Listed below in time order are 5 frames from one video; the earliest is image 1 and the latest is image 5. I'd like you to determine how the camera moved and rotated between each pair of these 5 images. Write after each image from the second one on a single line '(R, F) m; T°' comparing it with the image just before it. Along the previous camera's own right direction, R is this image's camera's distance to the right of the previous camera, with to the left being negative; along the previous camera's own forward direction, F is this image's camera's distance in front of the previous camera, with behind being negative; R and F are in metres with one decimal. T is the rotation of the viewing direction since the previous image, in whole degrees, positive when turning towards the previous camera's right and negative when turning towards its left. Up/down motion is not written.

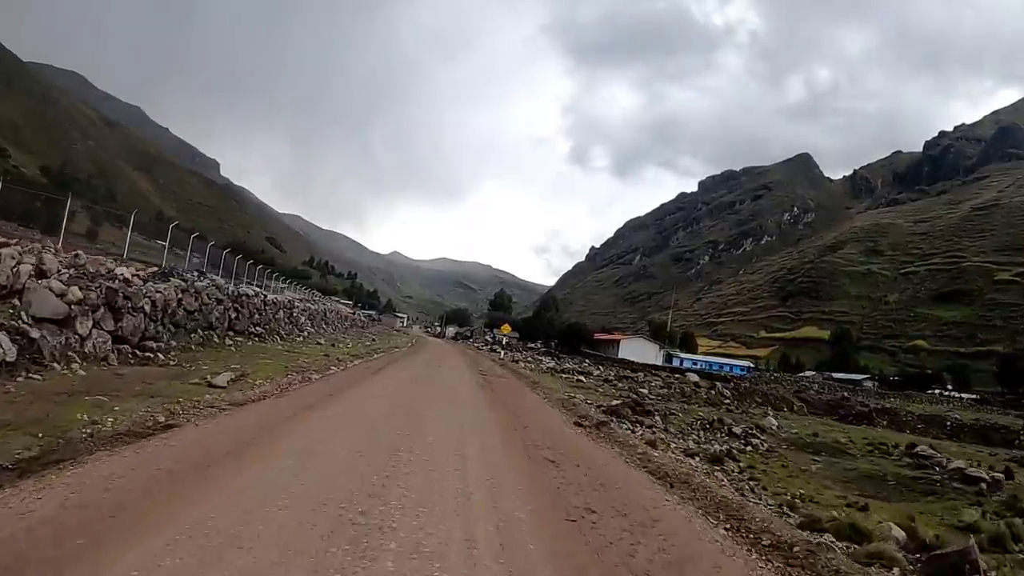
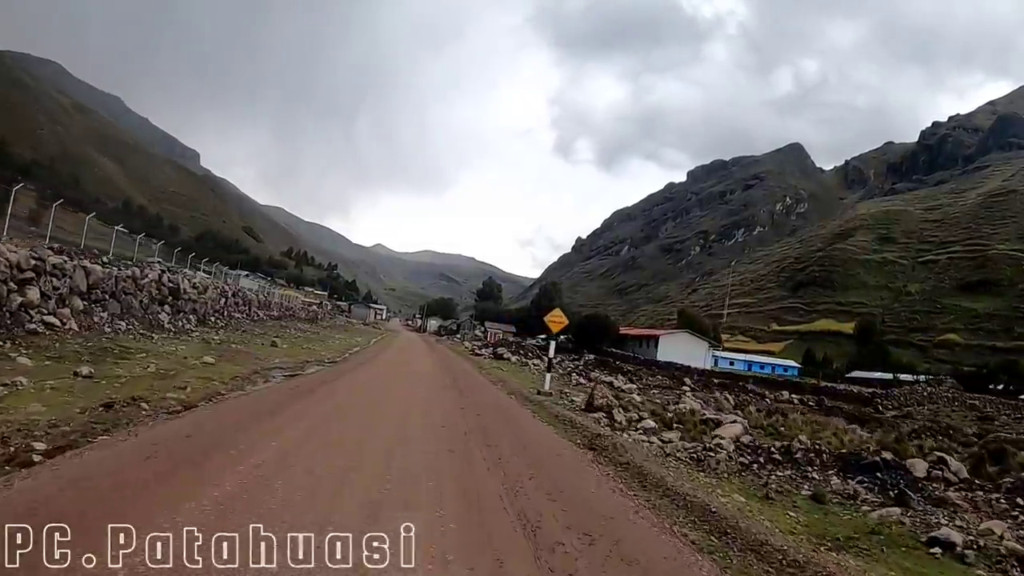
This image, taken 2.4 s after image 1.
(-0.3, +3.2) m; +1°
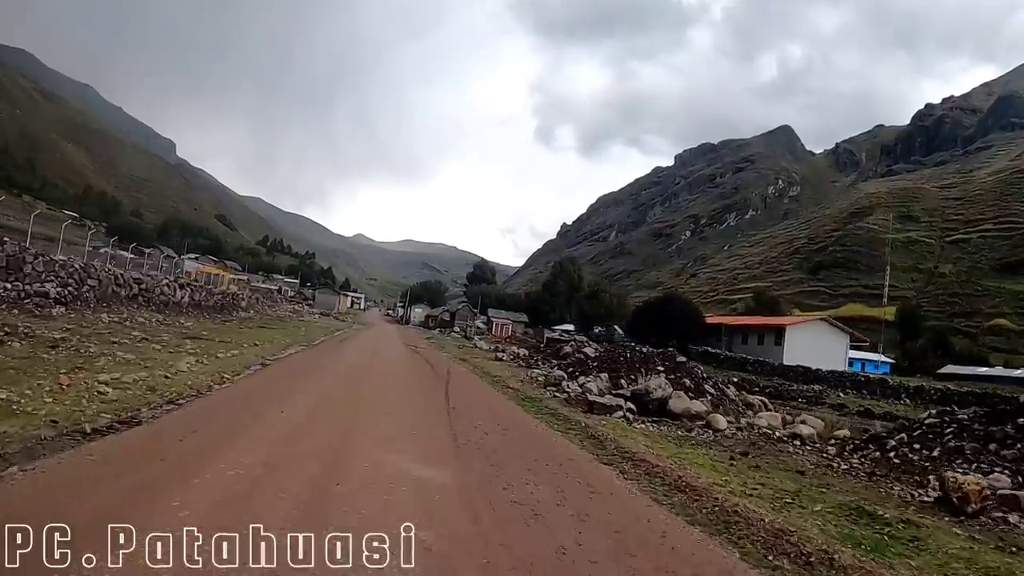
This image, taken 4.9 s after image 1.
(-0.5, +3.5) m; +2°
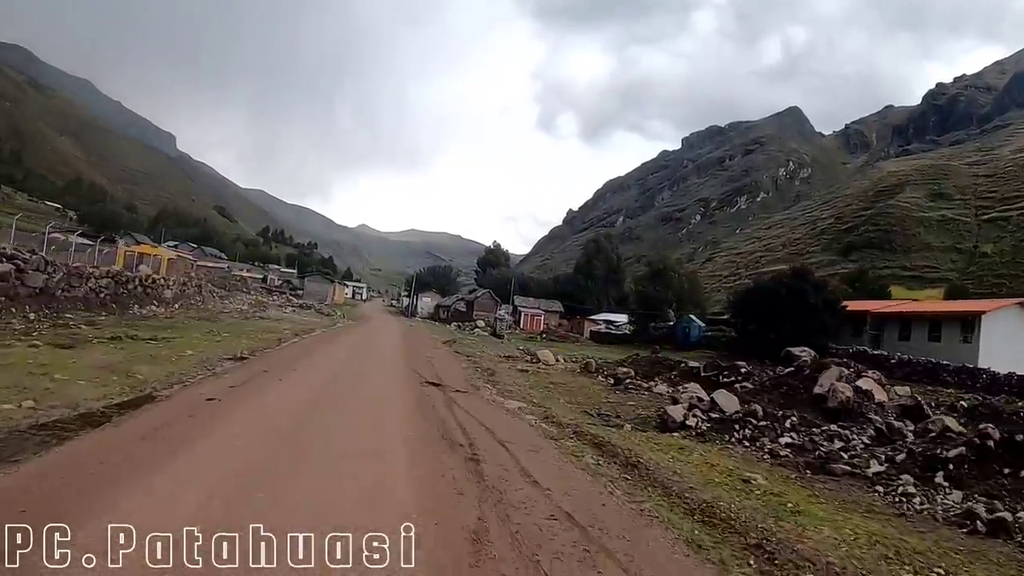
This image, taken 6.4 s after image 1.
(-0.3, +2.0) m; 0°
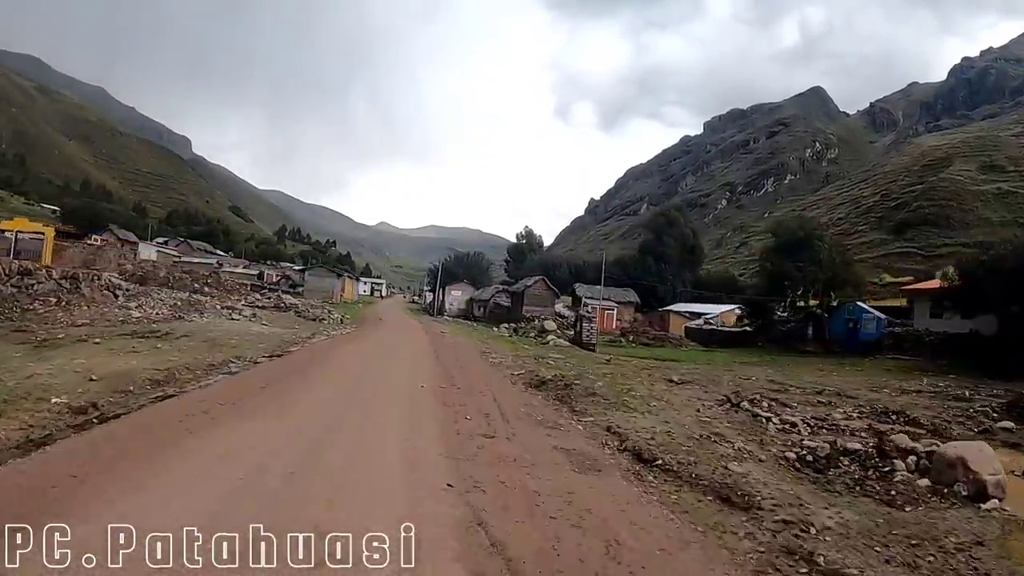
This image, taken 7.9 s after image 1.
(-0.4, +2.0) m; -2°
